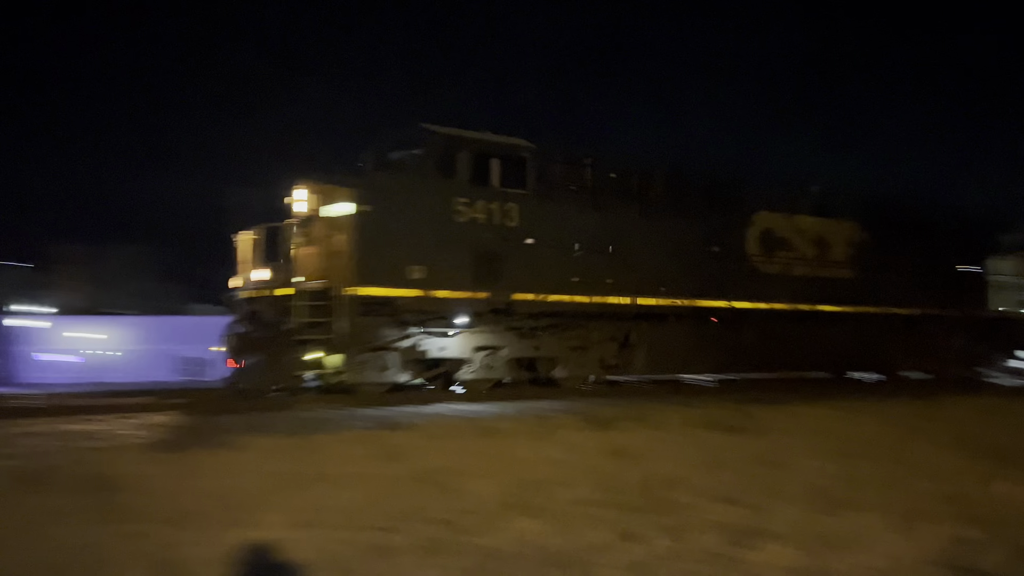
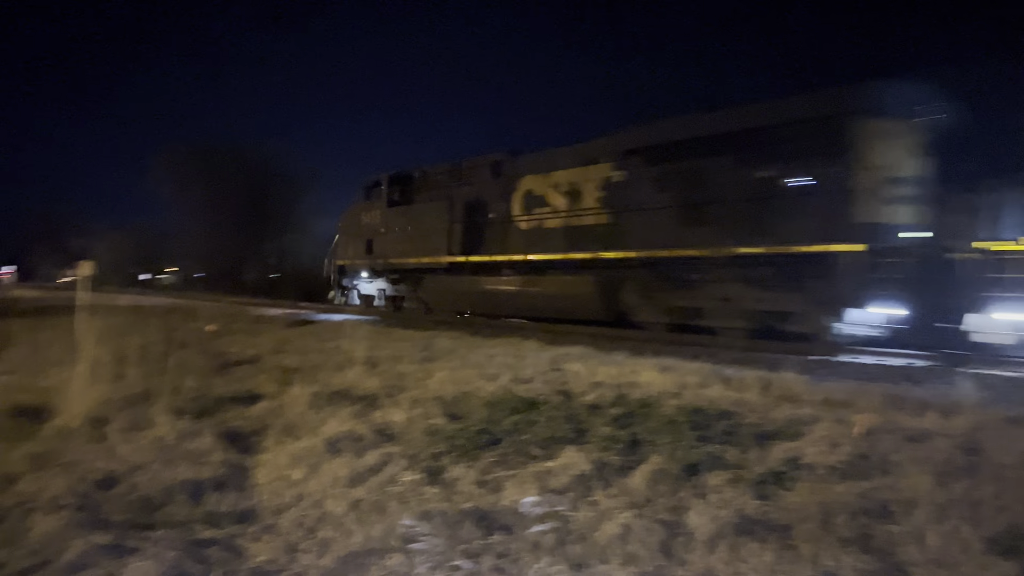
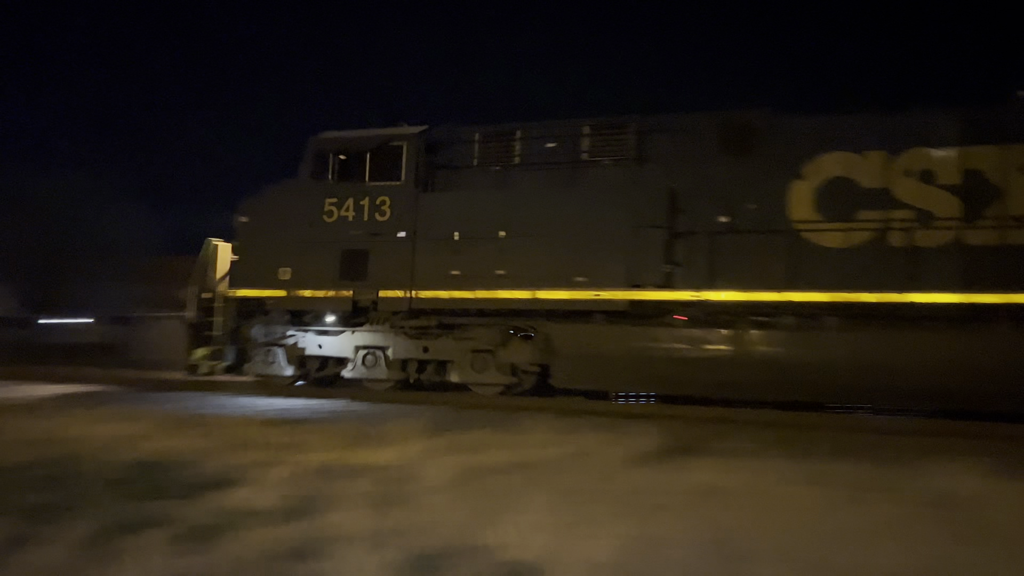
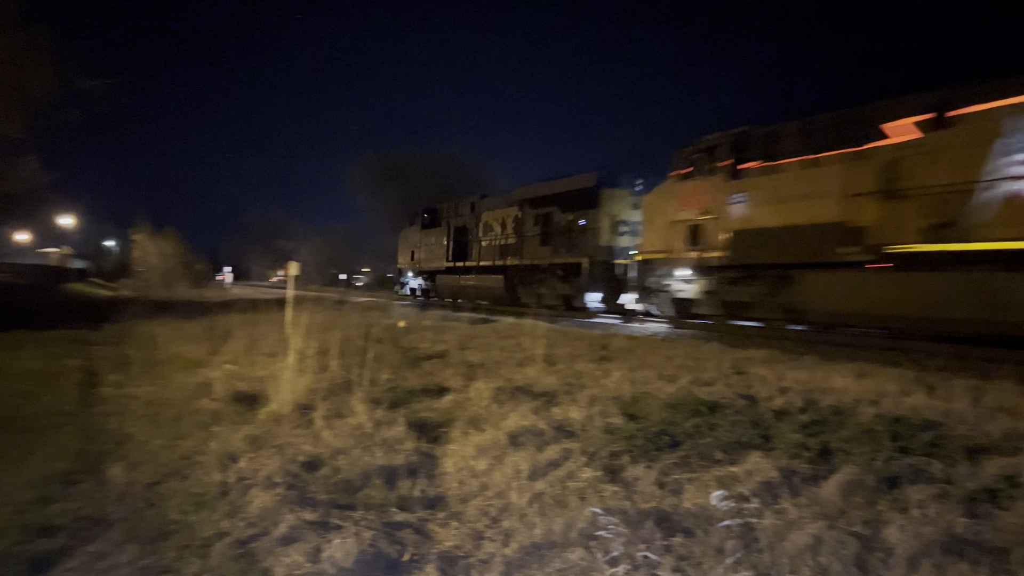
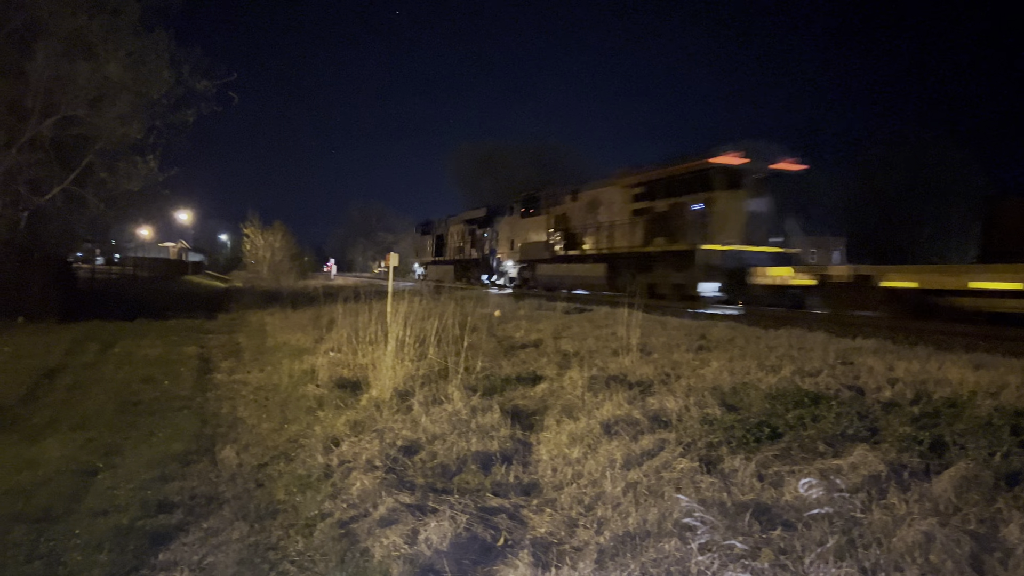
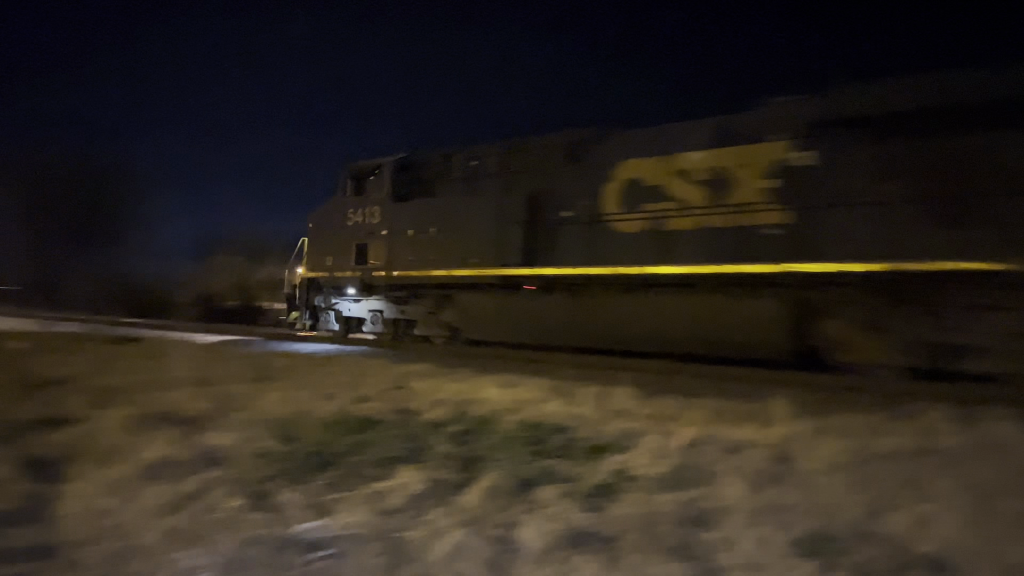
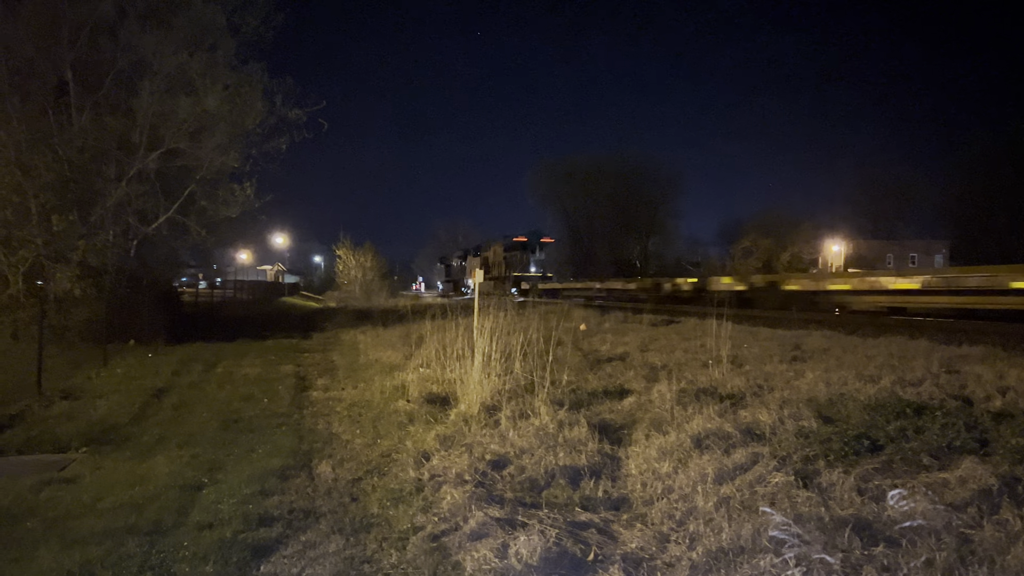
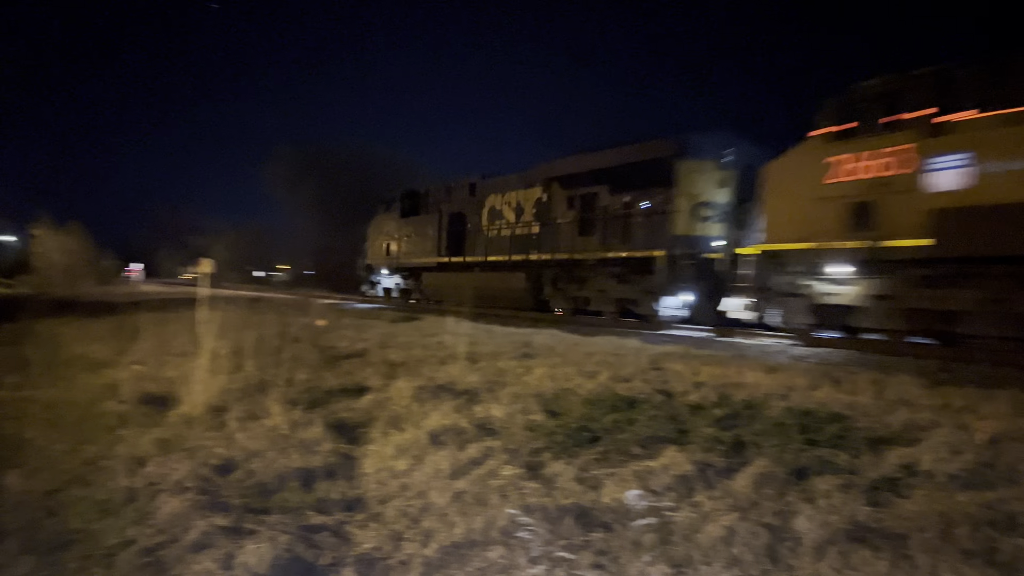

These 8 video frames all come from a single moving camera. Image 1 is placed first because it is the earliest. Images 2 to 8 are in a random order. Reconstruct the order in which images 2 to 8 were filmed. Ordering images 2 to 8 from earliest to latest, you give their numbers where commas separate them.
3, 6, 2, 8, 4, 5, 7
